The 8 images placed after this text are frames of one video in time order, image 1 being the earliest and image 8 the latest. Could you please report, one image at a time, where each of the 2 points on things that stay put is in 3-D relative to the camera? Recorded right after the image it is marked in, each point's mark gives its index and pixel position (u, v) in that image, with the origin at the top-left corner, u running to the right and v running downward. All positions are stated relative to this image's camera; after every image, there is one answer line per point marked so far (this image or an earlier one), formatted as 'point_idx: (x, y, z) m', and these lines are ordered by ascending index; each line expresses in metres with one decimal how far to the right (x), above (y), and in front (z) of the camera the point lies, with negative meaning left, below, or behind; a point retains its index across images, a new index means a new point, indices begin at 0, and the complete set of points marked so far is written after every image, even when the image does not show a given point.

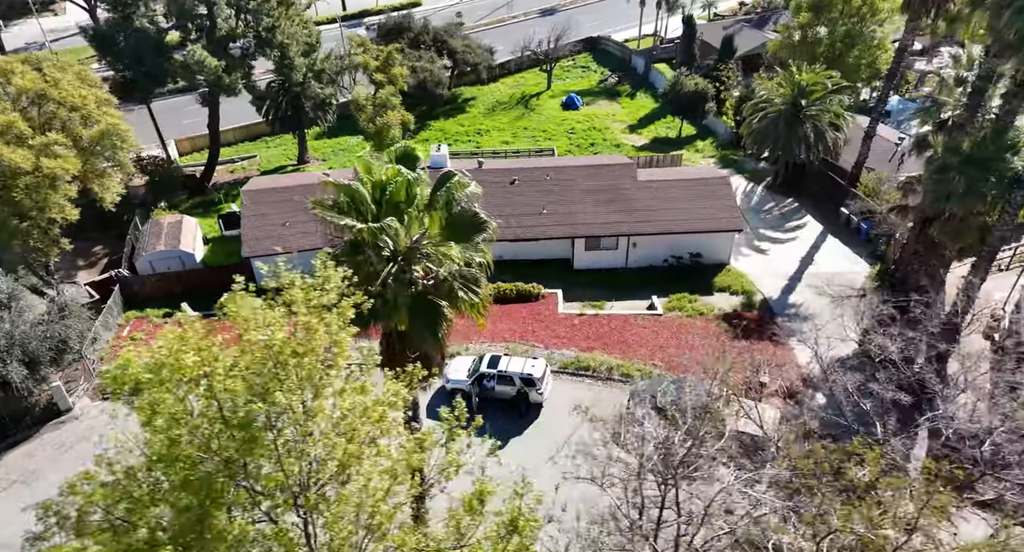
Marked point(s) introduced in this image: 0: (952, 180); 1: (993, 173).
0: (+11.9, +2.6, +19.2) m
1: (+12.6, +2.7, +18.7) m
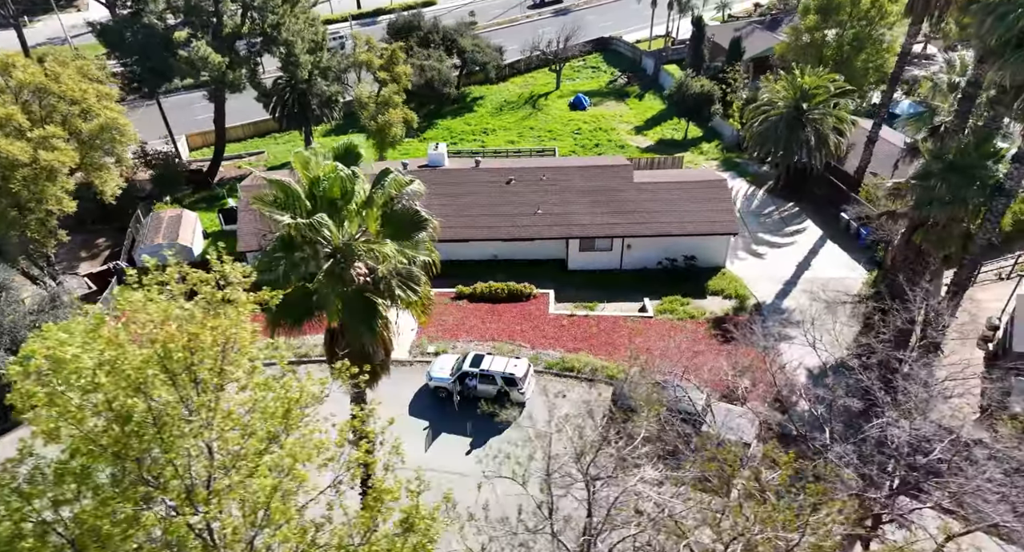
0: (+11.3, +2.4, +18.9) m
1: (+12.0, +2.4, +18.5) m
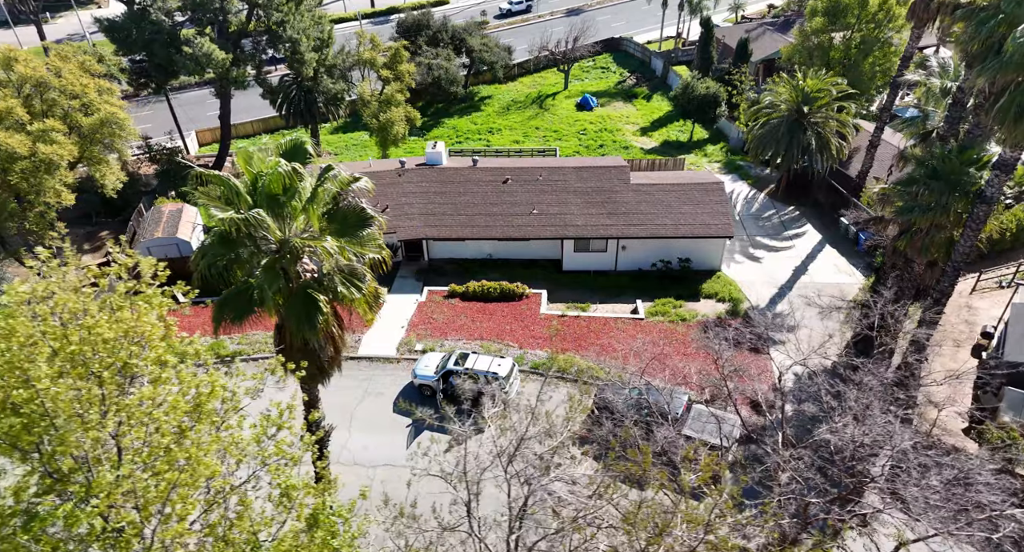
0: (+10.8, +2.2, +18.7) m
1: (+11.4, +2.3, +18.2) m
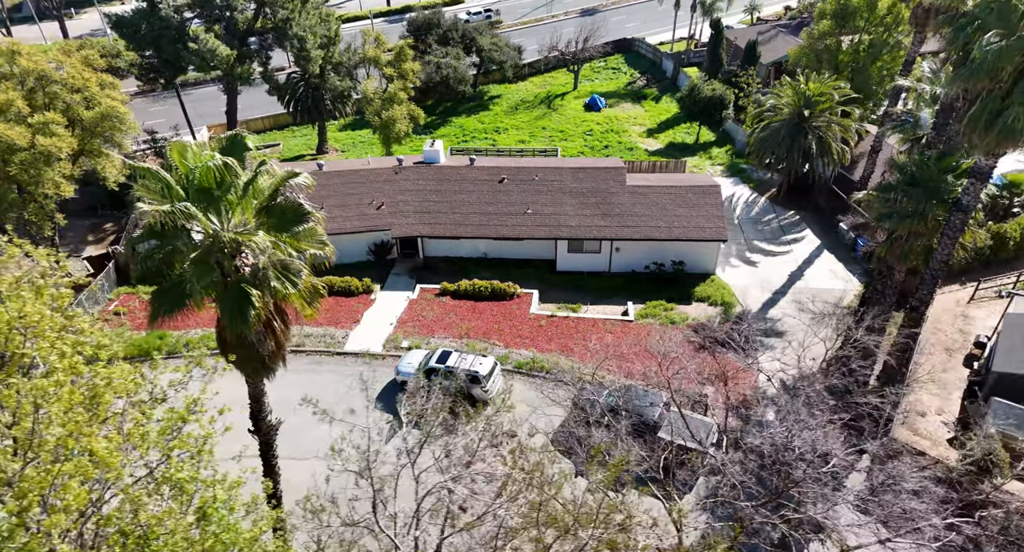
0: (+10.1, +2.0, +18.5) m
1: (+10.8, +2.1, +18.0) m
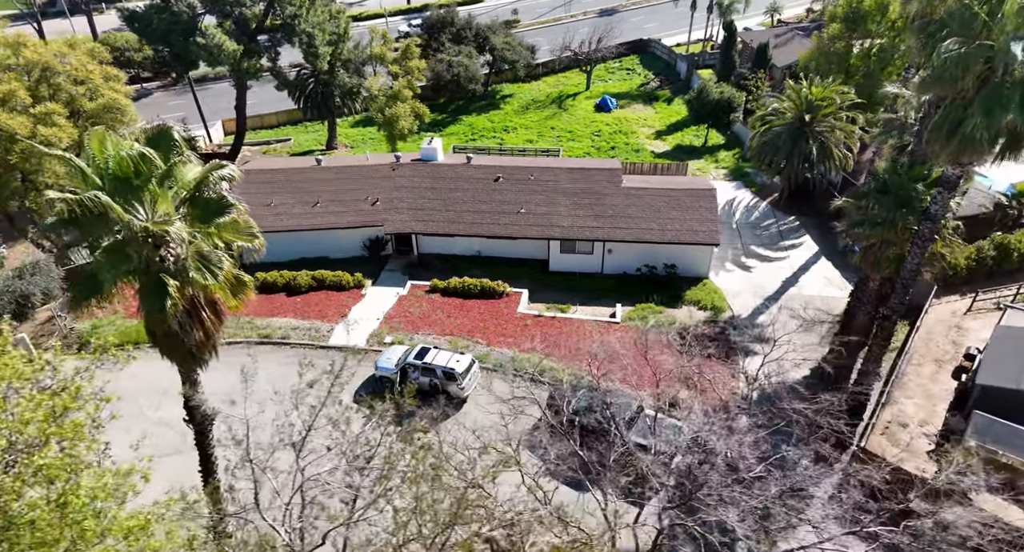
0: (+9.3, +1.8, +18.3) m
1: (+9.9, +1.8, +17.7) m
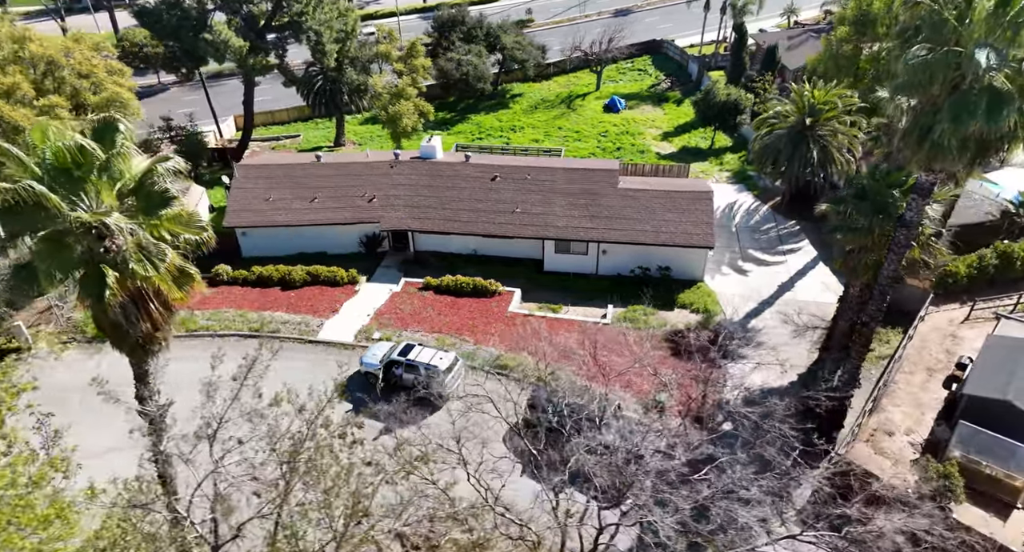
0: (+8.6, +1.6, +18.1) m
1: (+9.2, +1.7, +17.5) m
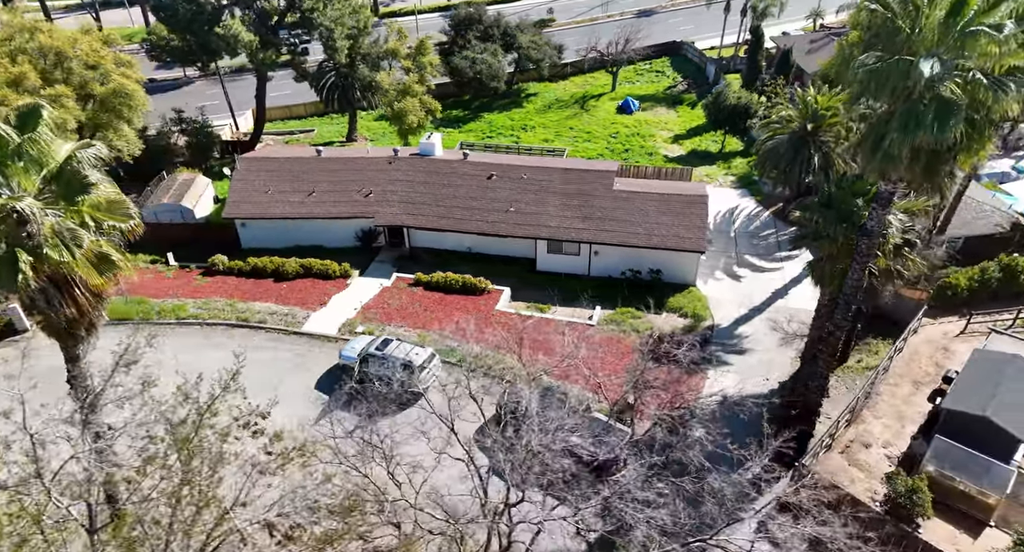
0: (+7.7, +1.4, +17.9) m
1: (+8.3, +1.4, +17.3) m
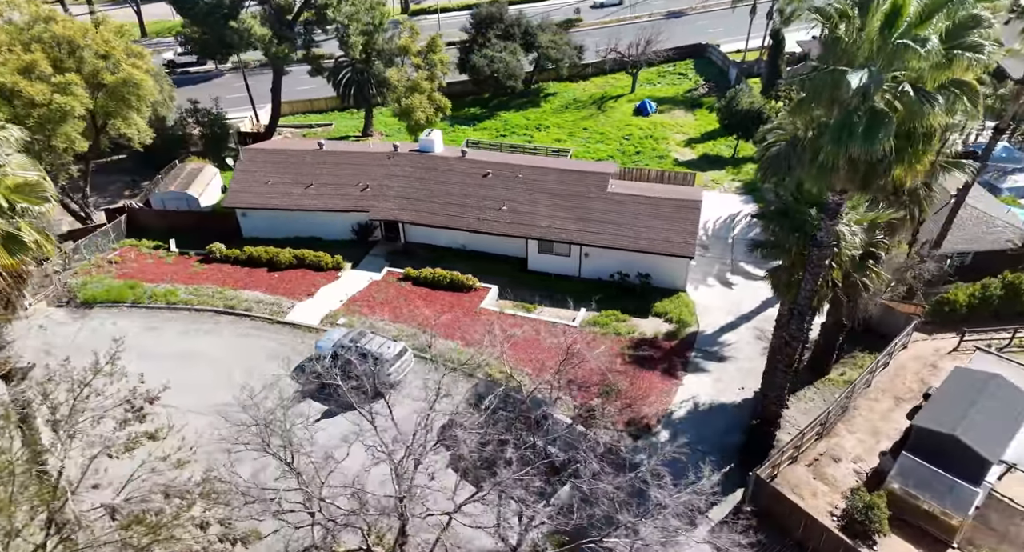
0: (+6.5, +1.2, +17.6) m
1: (+7.0, +1.2, +17.0) m
